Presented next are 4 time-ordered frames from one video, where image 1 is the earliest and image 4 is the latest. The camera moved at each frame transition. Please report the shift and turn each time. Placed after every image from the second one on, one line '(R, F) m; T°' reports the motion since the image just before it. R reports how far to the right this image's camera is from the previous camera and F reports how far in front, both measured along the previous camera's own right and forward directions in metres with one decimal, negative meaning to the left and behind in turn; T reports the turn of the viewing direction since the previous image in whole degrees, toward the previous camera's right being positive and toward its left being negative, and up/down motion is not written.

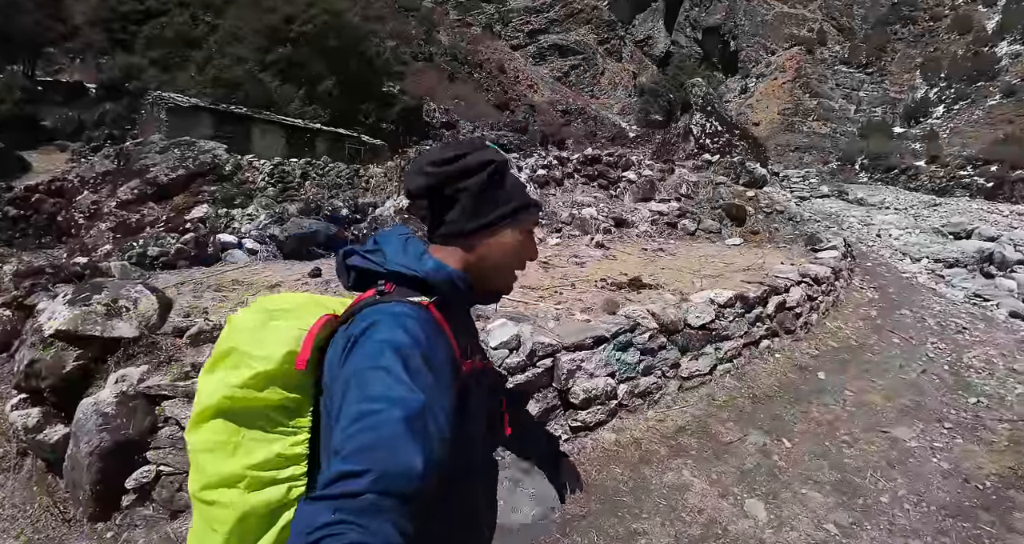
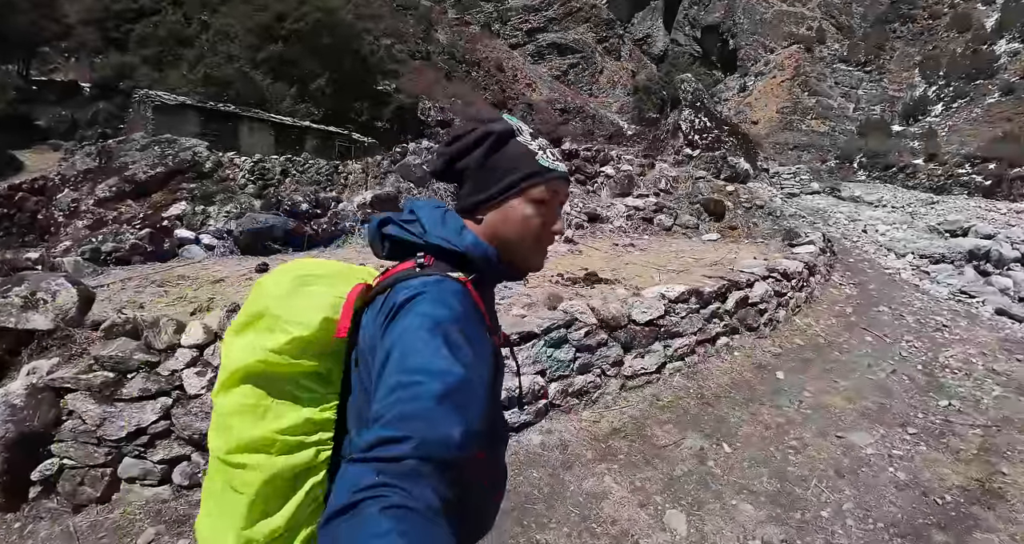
(+0.4, +0.2) m; 0°
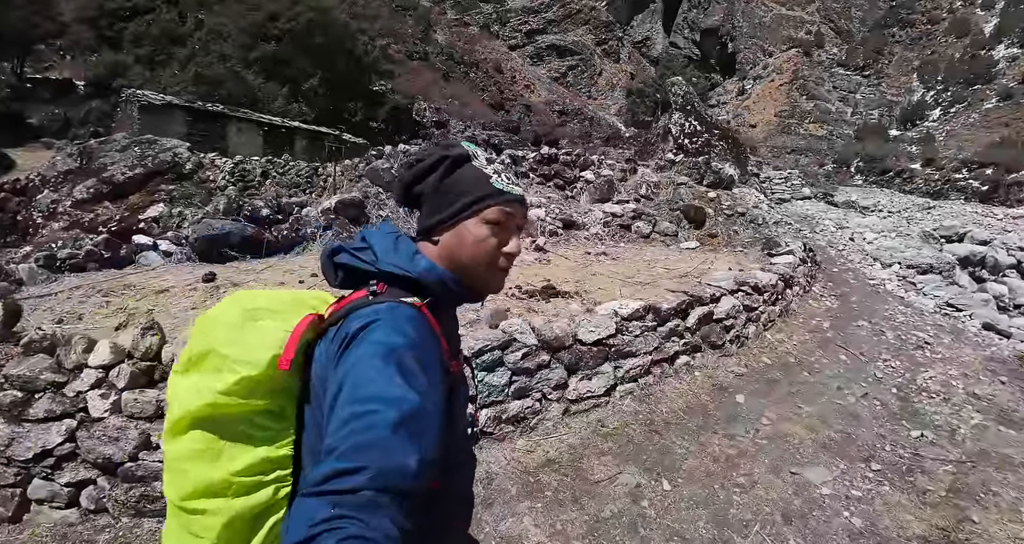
(+0.3, +0.2) m; 0°
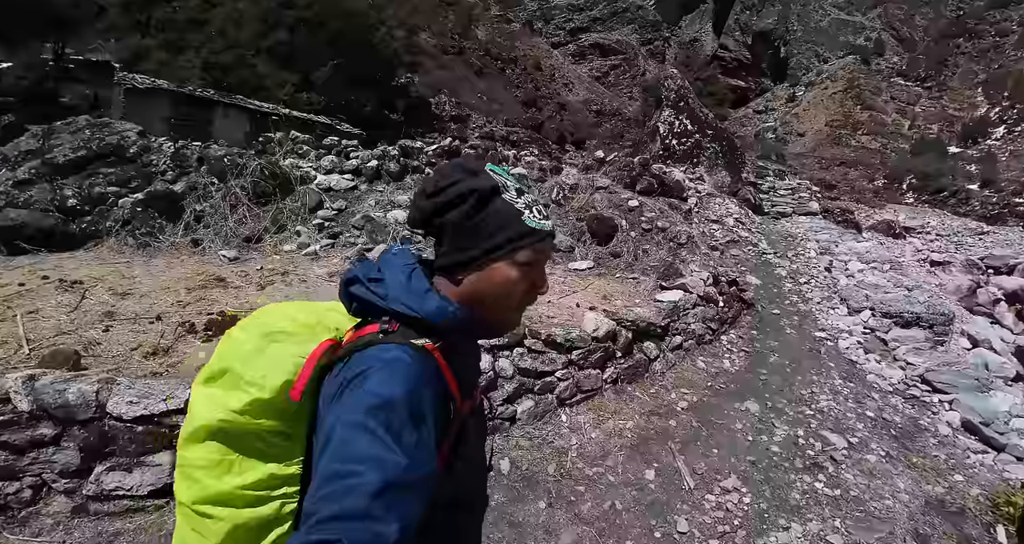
(+1.9, +1.2) m; -4°
